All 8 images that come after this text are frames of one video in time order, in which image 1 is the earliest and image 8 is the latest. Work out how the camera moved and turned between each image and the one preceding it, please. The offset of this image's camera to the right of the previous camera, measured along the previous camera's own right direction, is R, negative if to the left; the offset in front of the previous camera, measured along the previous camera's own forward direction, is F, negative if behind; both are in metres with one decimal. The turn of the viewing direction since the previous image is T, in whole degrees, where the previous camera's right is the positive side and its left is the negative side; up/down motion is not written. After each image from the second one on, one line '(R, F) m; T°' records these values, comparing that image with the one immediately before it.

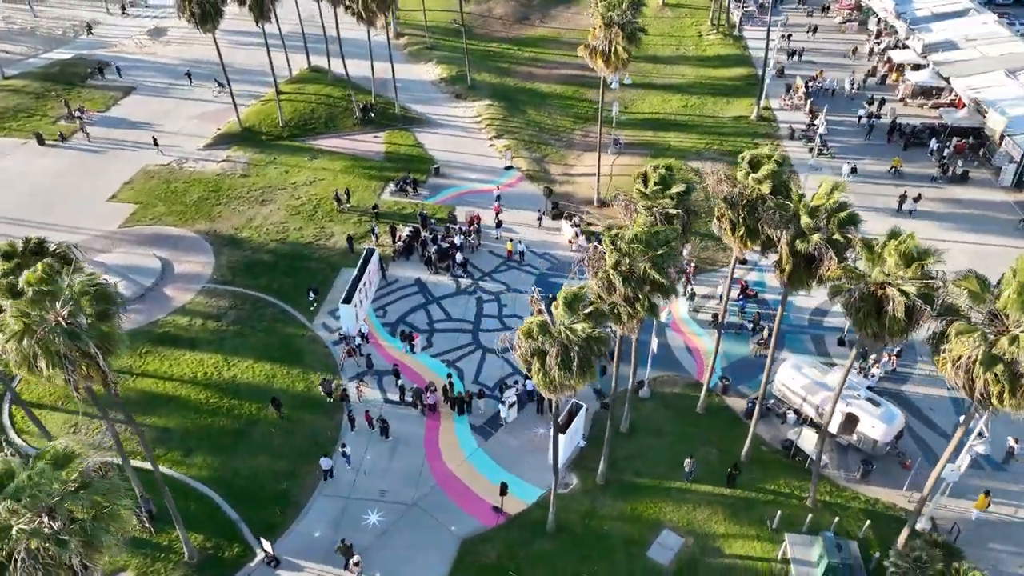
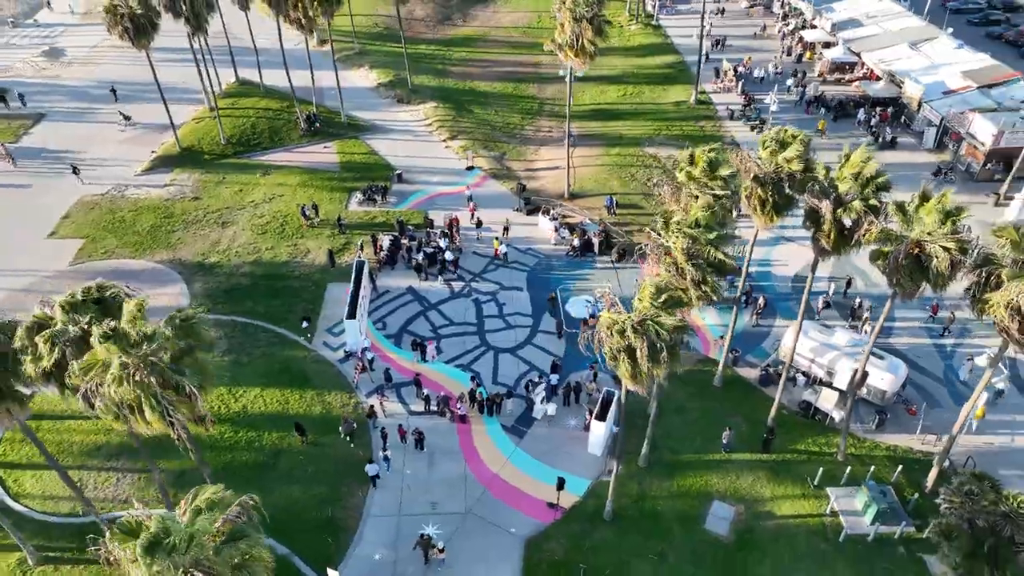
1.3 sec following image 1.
(-5.1, +0.4) m; +8°
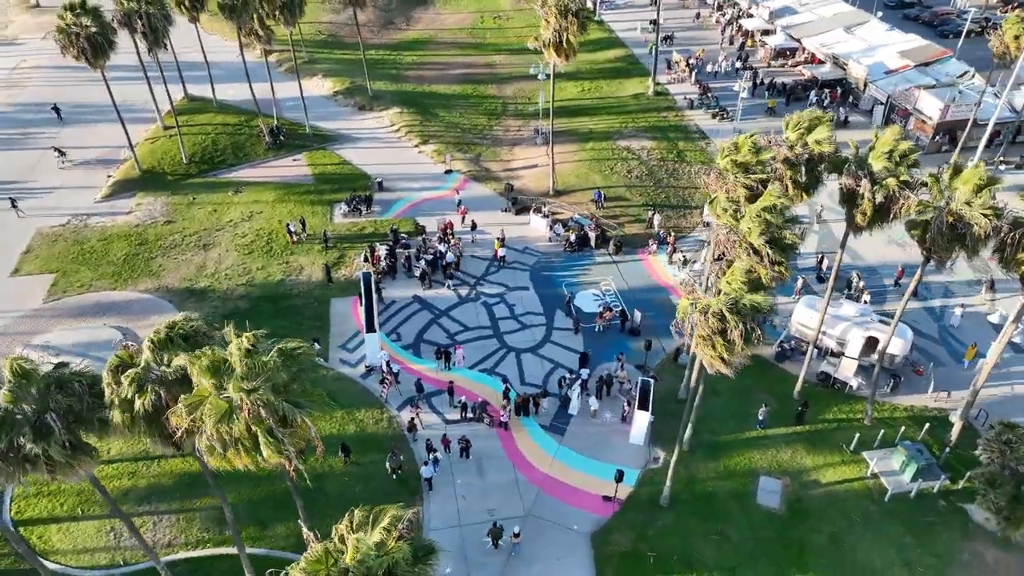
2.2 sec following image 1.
(-4.6, +0.3) m; +6°
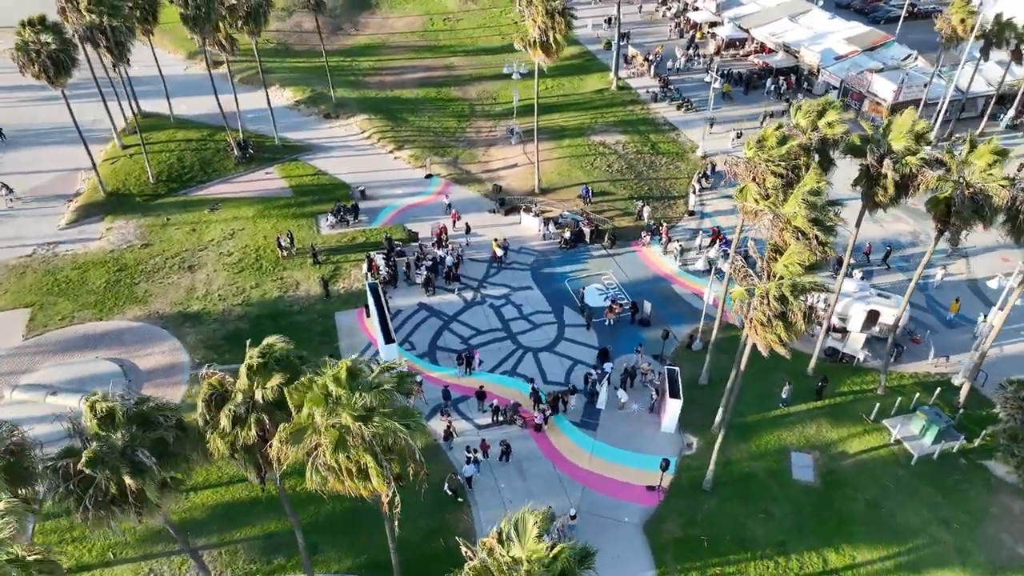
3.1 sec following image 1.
(-3.9, +0.3) m; +5°
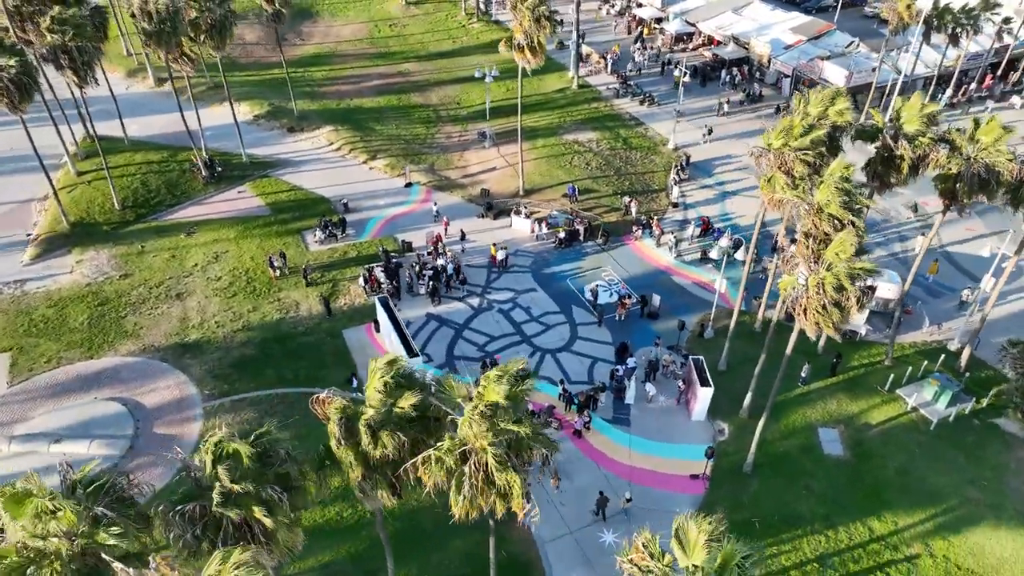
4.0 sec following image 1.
(-4.2, +0.4) m; +6°
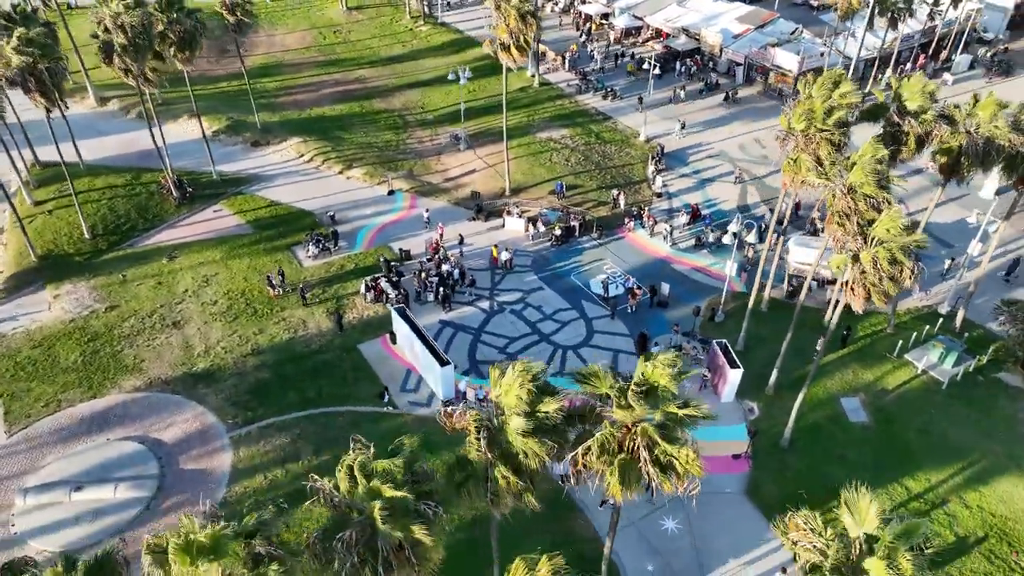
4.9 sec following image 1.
(-4.5, +0.3) m; +6°
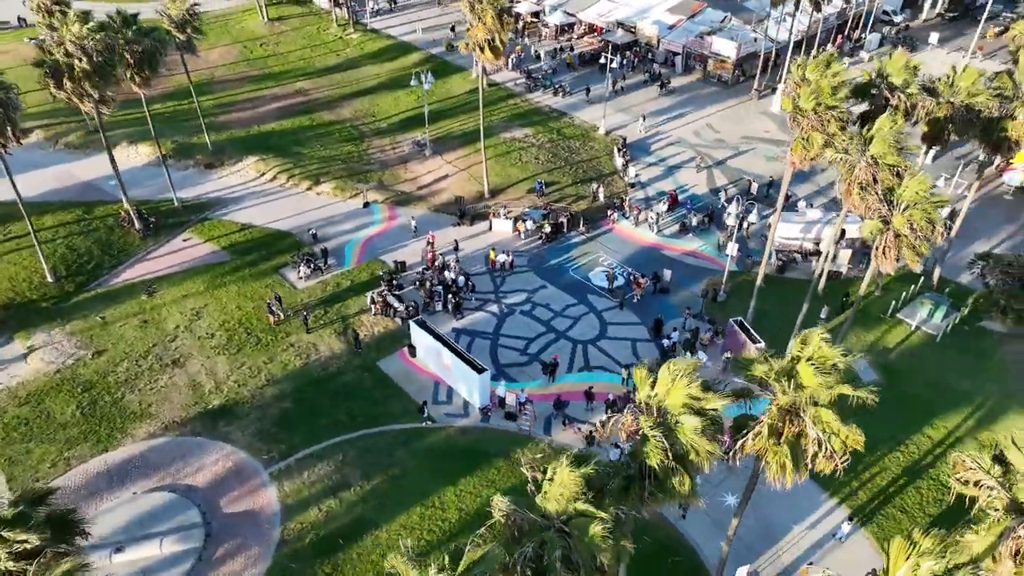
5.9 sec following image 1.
(-5.3, +0.4) m; +7°
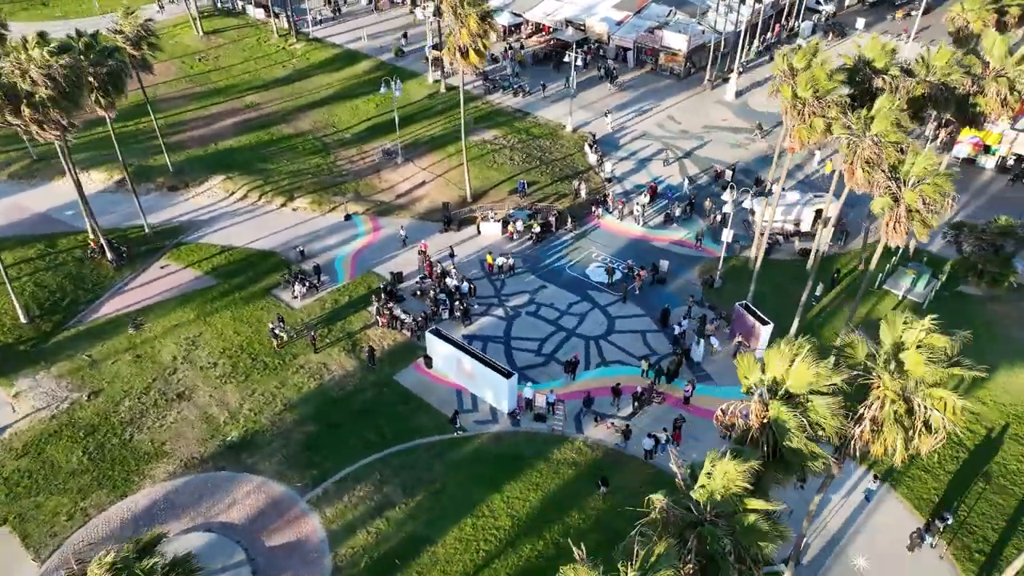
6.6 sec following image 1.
(-4.1, +0.3) m; +6°
